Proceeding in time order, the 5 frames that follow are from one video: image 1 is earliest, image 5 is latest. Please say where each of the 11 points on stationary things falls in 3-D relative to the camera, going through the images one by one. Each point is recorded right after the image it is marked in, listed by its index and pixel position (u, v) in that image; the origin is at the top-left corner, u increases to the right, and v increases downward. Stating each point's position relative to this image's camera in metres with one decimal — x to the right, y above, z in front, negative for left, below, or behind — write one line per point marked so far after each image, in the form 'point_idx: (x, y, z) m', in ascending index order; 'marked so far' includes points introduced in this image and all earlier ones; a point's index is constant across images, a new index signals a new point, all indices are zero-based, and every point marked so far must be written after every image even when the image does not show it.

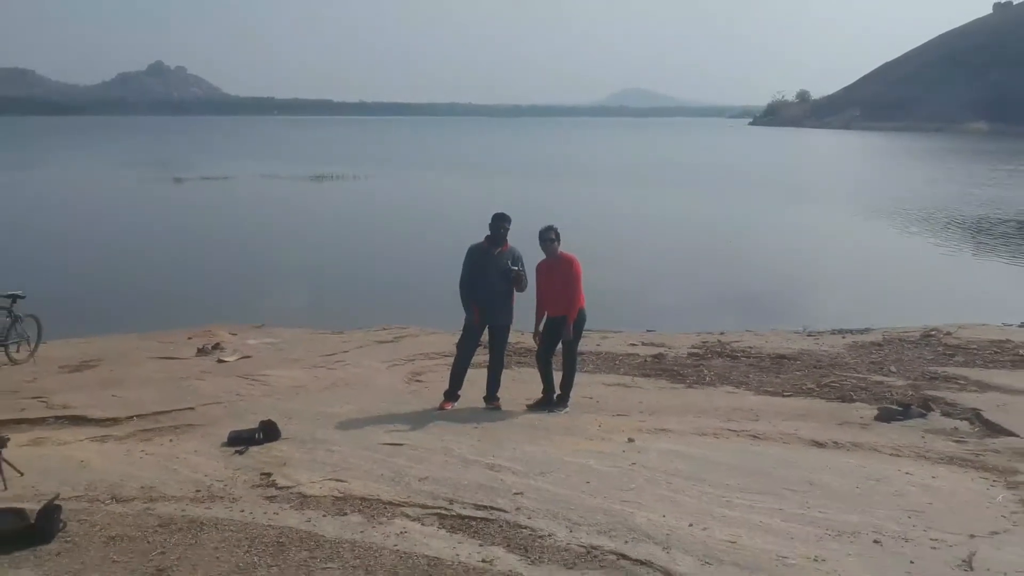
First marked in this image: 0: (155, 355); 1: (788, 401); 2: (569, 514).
0: (-2.1, -0.4, +10.1) m
1: (+1.2, -0.5, +7.8) m
2: (+0.1, -0.6, +4.5) m
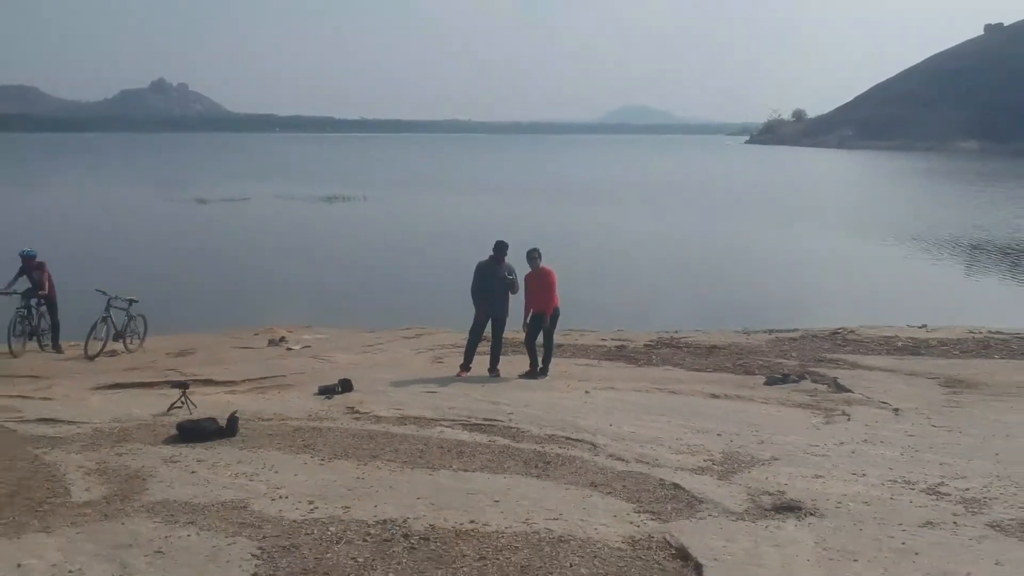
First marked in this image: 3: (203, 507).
0: (-2.1, -0.4, +13.1) m
1: (+1.2, -0.5, +10.9) m
2: (+0.1, -0.6, +7.5) m
3: (-1.0, -0.7, +5.5) m
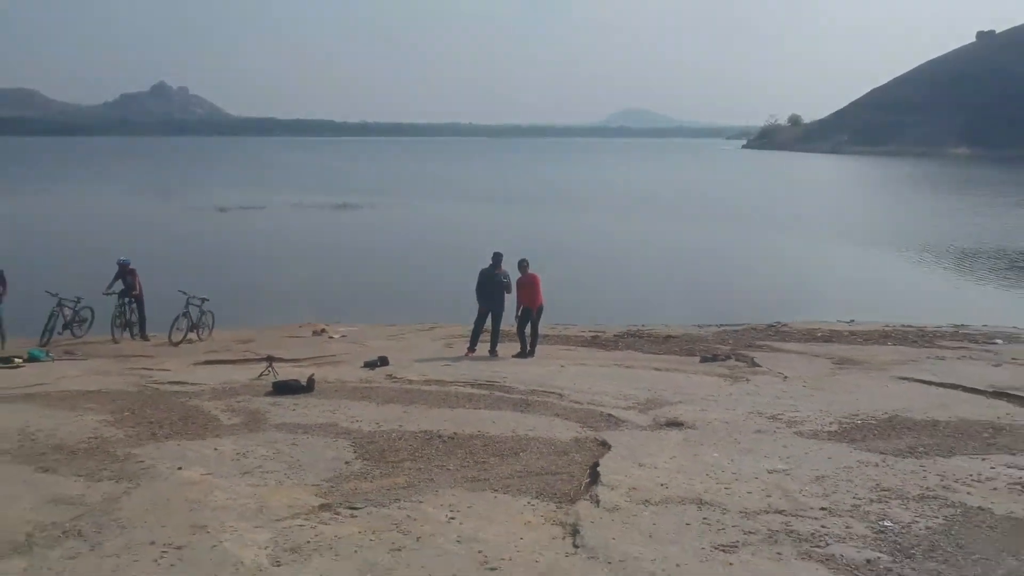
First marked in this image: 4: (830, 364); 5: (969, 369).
0: (-2.1, -0.4, +16.4) m
1: (+1.2, -0.5, +14.1) m
2: (0.0, -0.6, +10.8) m
3: (-1.0, -0.7, +8.7) m
4: (+2.4, -0.6, +13.0) m
5: (+3.2, -0.6, +12.3) m
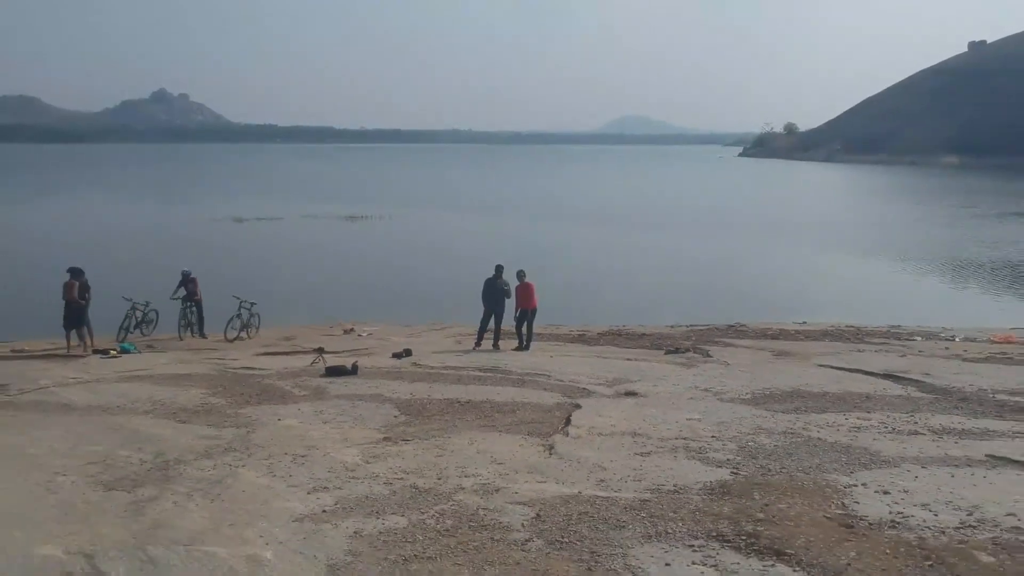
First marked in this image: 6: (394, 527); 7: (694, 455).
0: (-2.1, -0.5, +19.4) m
1: (+1.2, -0.6, +17.1) m
2: (0.0, -0.6, +13.8) m
3: (-1.0, -0.7, +11.7) m
4: (+2.3, -0.6, +16.1) m
5: (+3.2, -0.6, +15.3) m
6: (-0.4, -0.8, +6.0) m
7: (+0.8, -0.7, +7.9) m
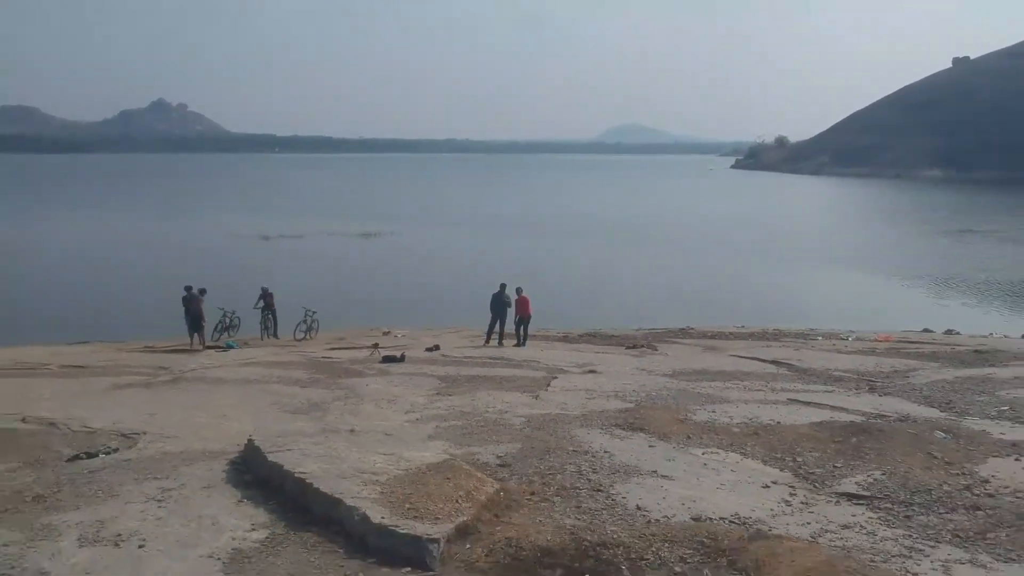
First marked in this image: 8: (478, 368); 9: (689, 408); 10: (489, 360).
0: (-2.1, -0.7, +25.2) m
1: (+1.2, -0.7, +22.9) m
2: (+0.1, -0.8, +19.6) m
3: (-1.0, -0.9, +17.6) m
4: (+2.4, -0.8, +21.9) m
5: (+3.2, -0.8, +21.2) m
6: (-0.4, -0.9, +11.8) m
7: (+0.8, -0.9, +13.7) m
8: (-0.3, -0.8, +18.1) m
9: (+1.3, -0.9, +12.7) m
10: (-0.2, -0.8, +19.3) m
